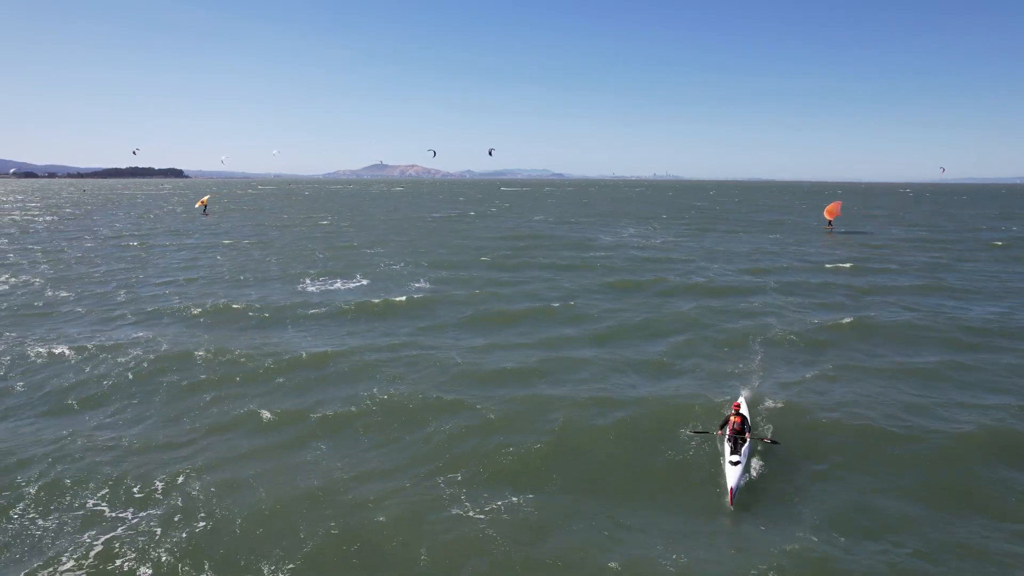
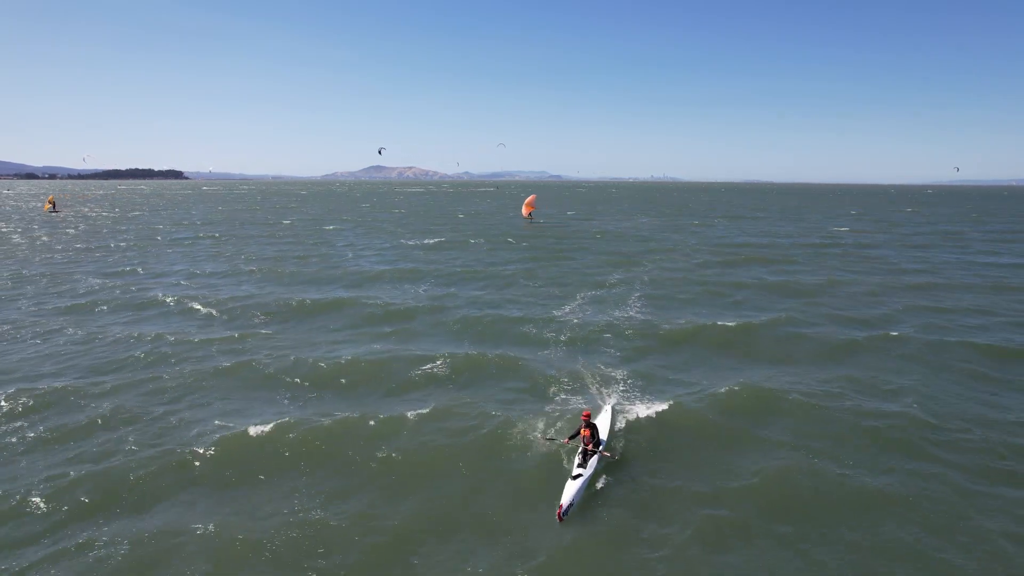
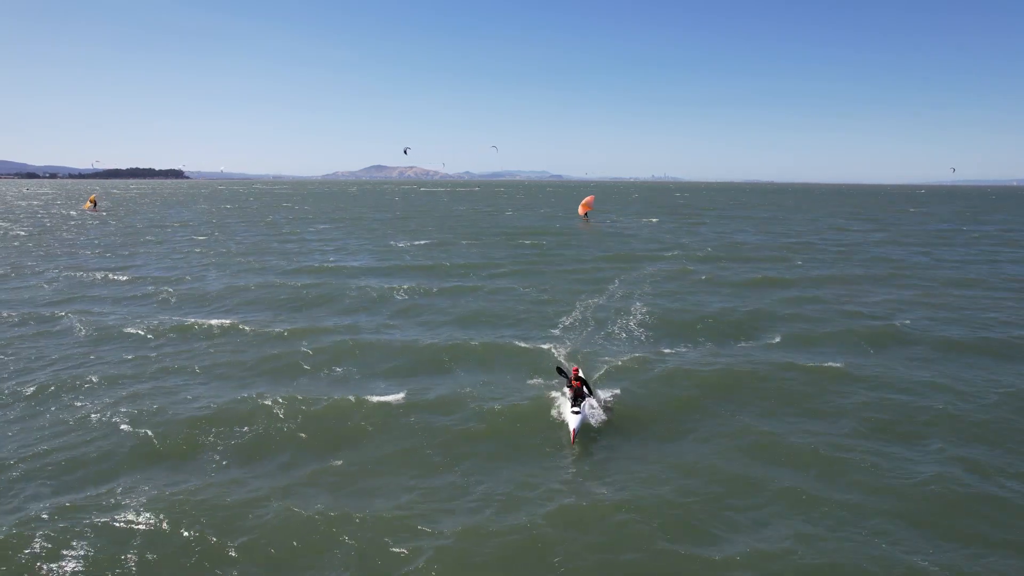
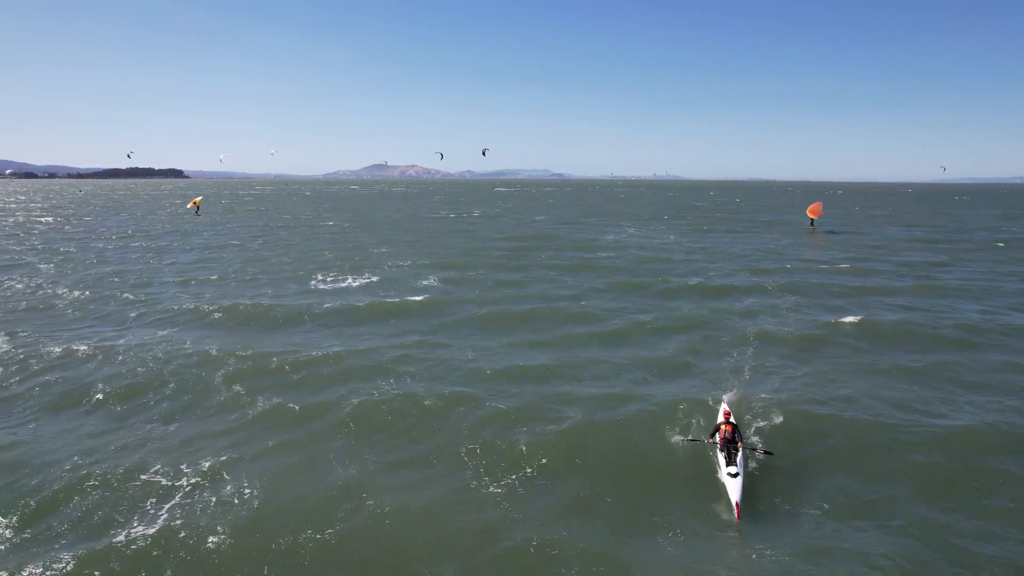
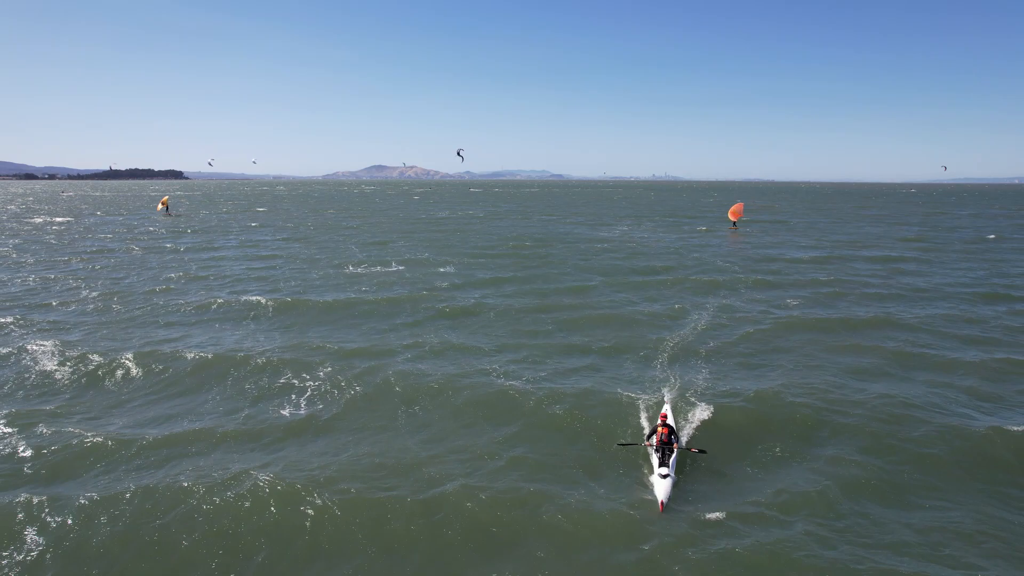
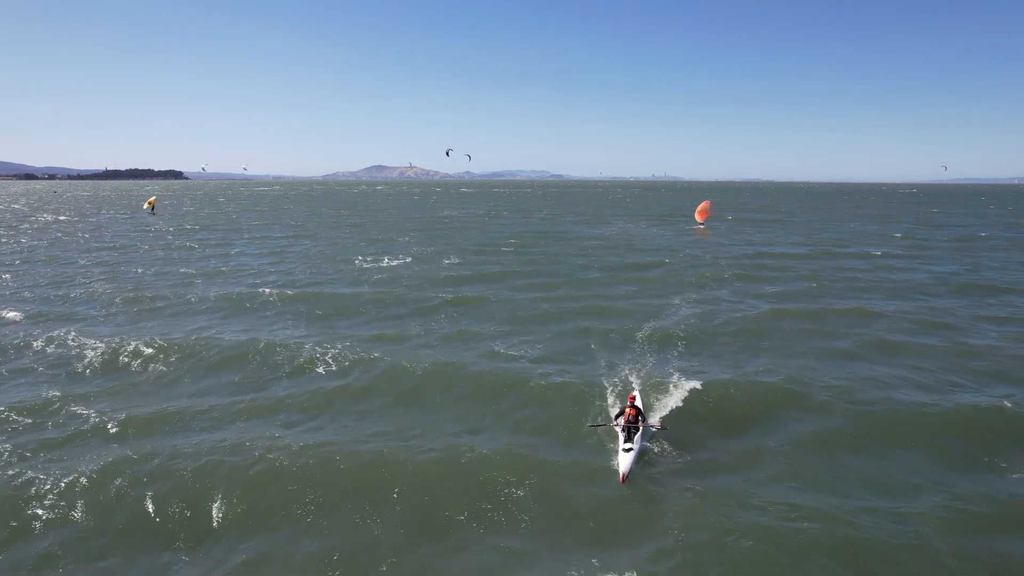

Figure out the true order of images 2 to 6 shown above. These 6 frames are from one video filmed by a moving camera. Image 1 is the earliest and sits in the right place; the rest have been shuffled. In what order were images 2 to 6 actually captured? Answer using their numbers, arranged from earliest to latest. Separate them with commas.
4, 5, 6, 3, 2
